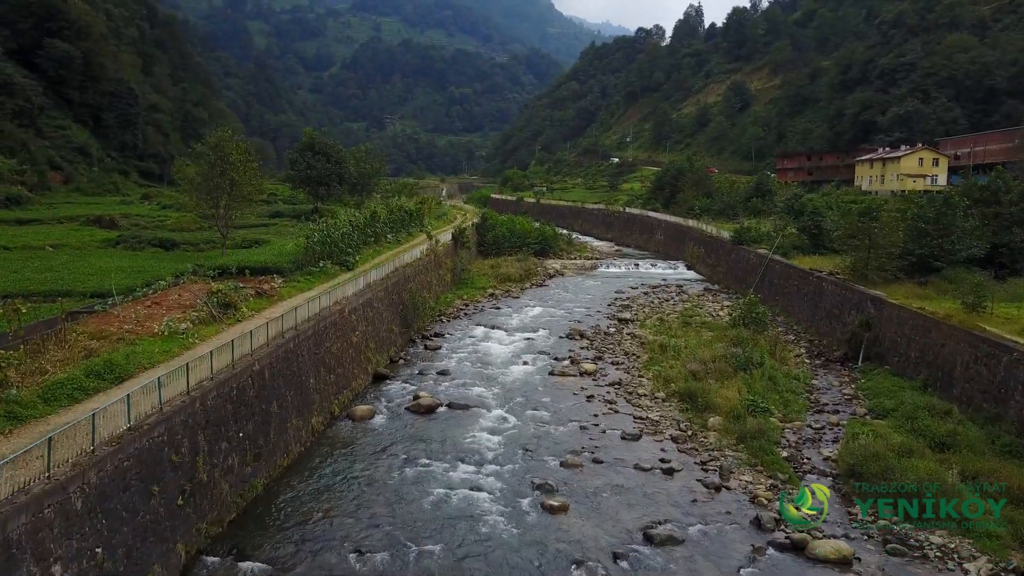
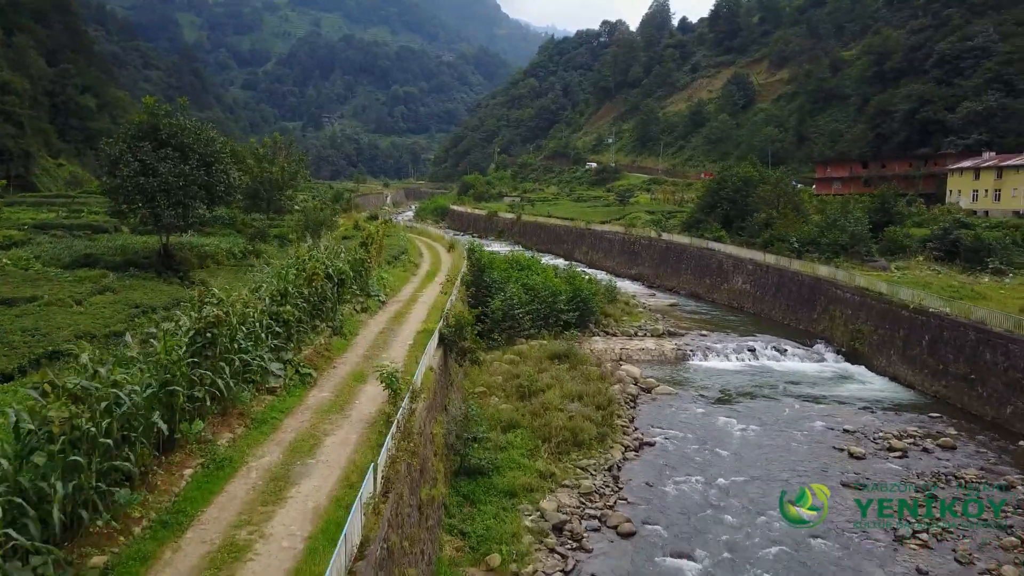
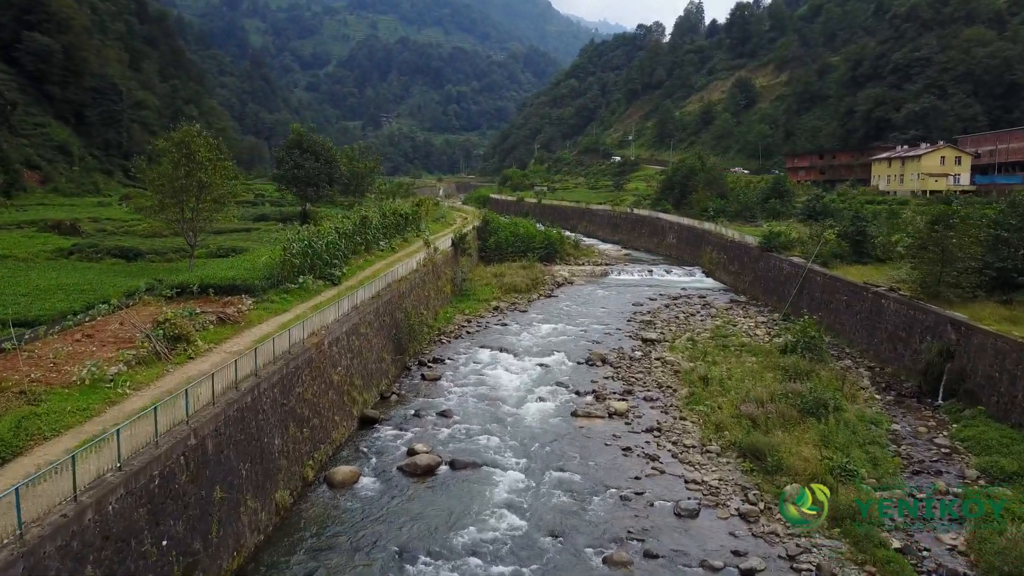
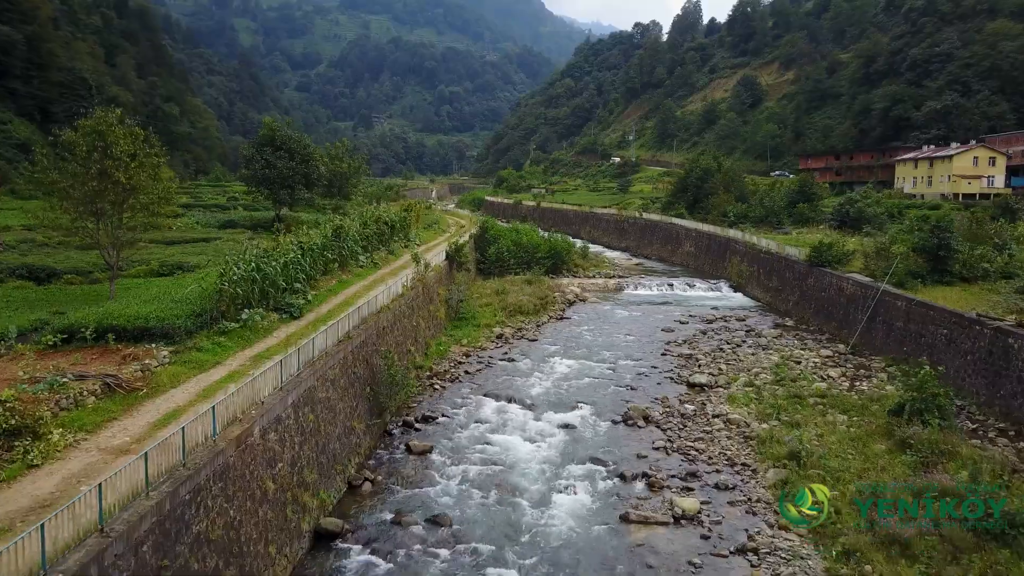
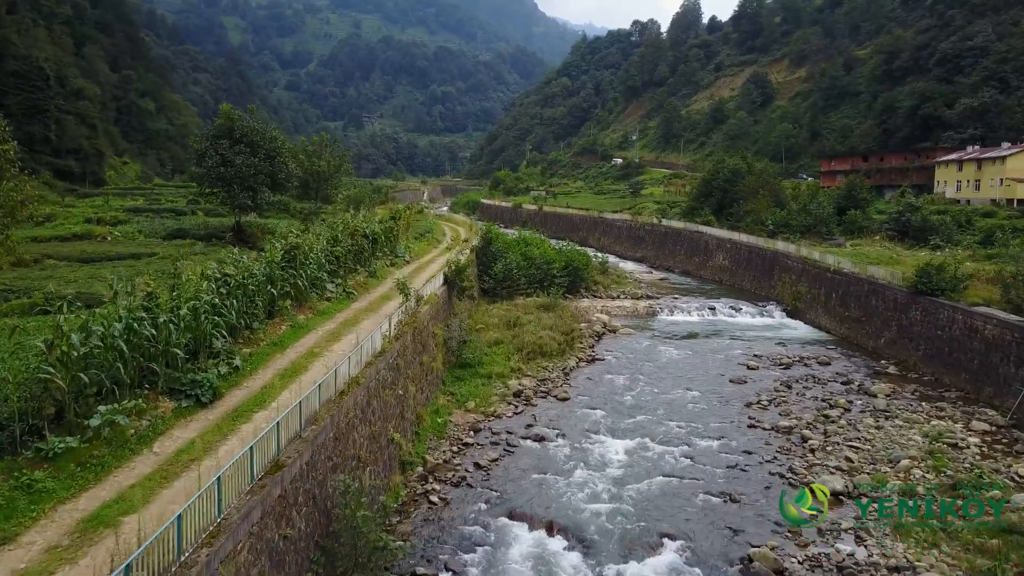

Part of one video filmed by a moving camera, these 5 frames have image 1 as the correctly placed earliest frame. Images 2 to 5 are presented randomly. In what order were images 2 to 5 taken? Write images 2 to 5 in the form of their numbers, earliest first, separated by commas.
3, 4, 5, 2
